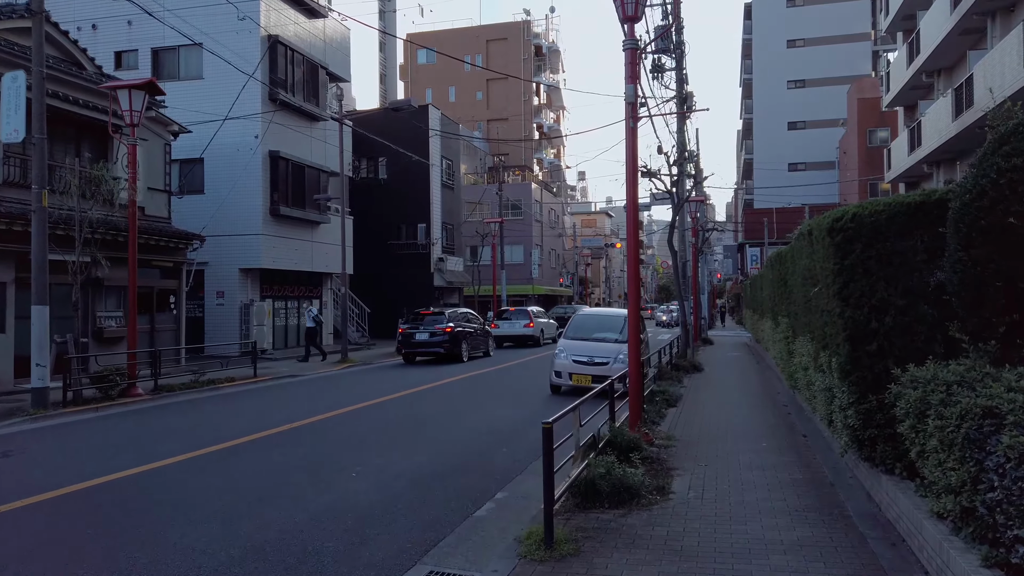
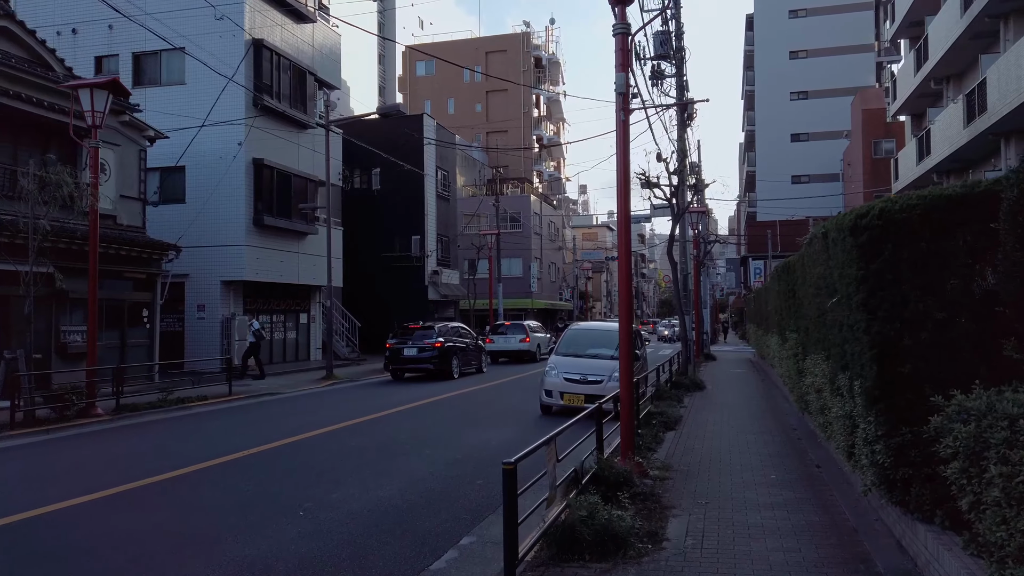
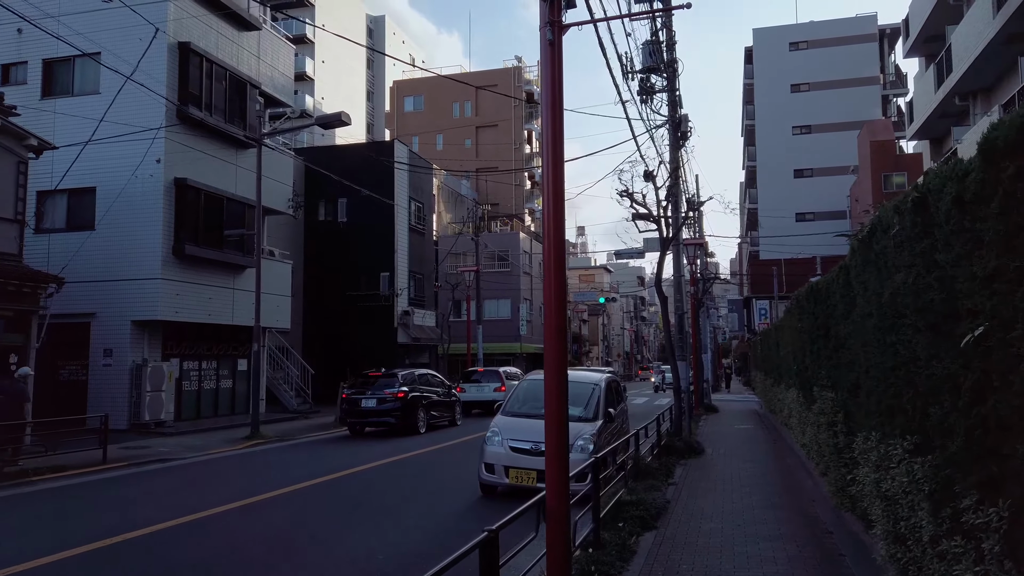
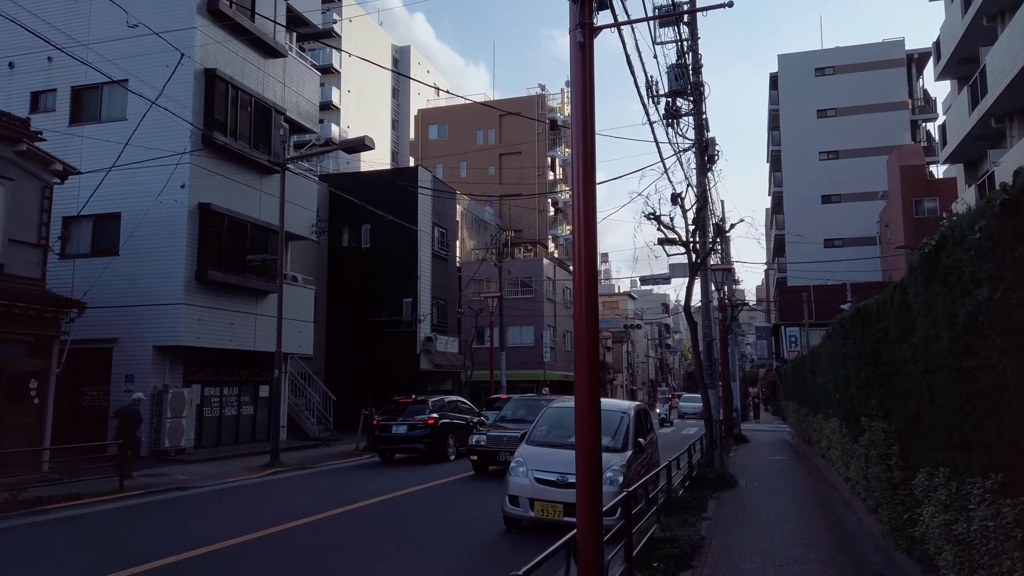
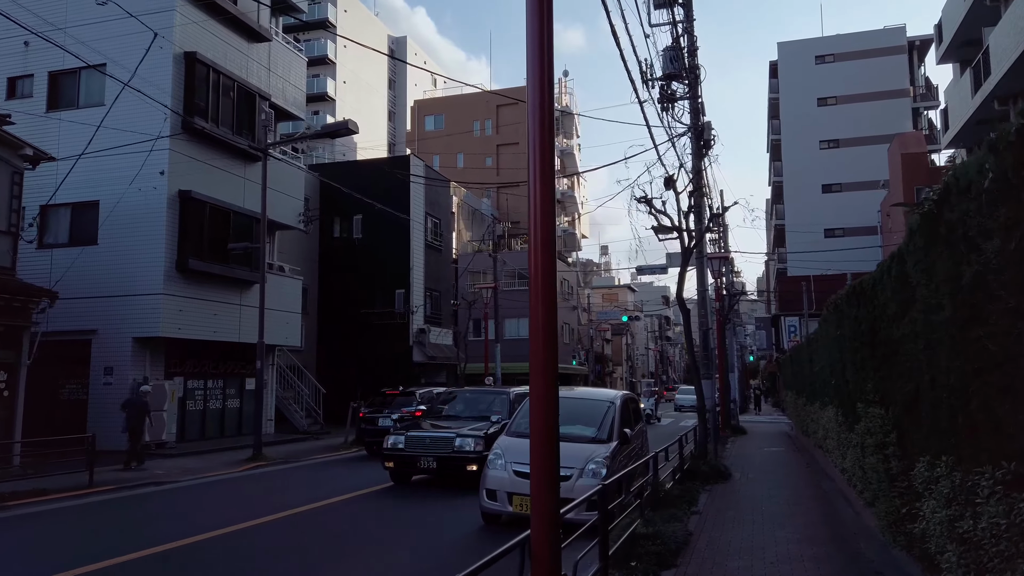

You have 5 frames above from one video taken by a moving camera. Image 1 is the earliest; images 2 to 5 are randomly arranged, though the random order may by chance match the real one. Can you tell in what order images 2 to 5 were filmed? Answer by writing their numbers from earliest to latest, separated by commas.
2, 3, 4, 5
